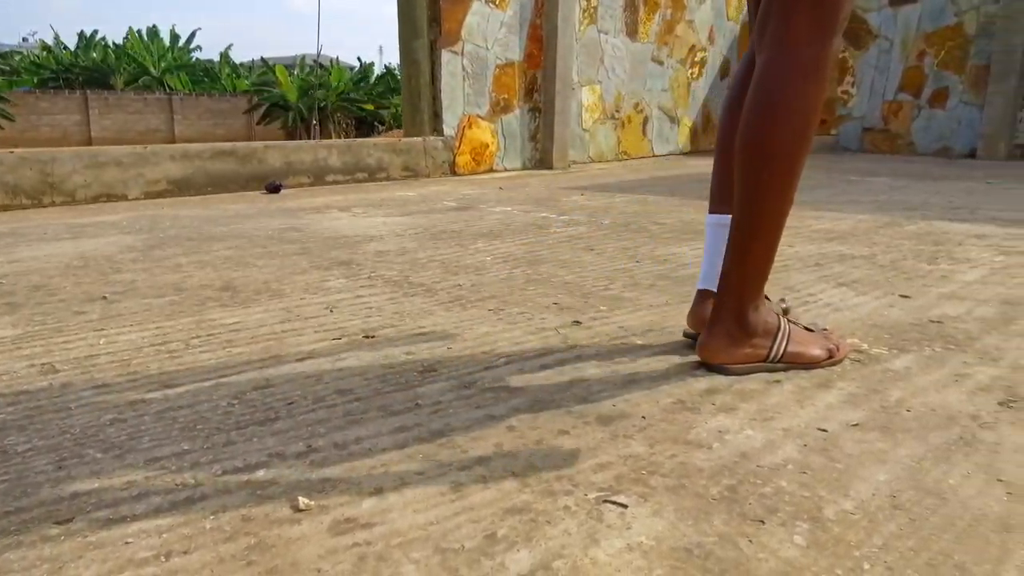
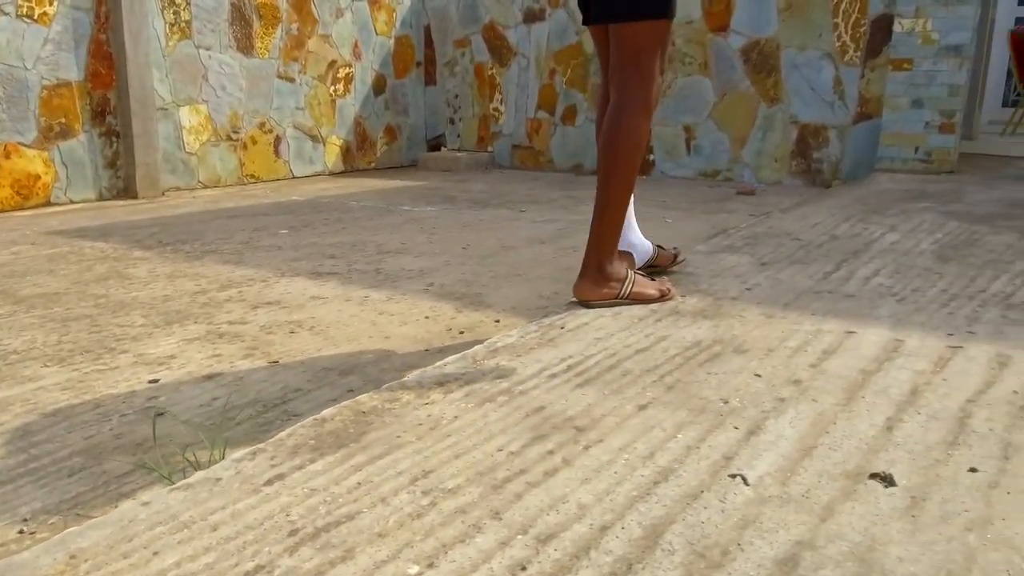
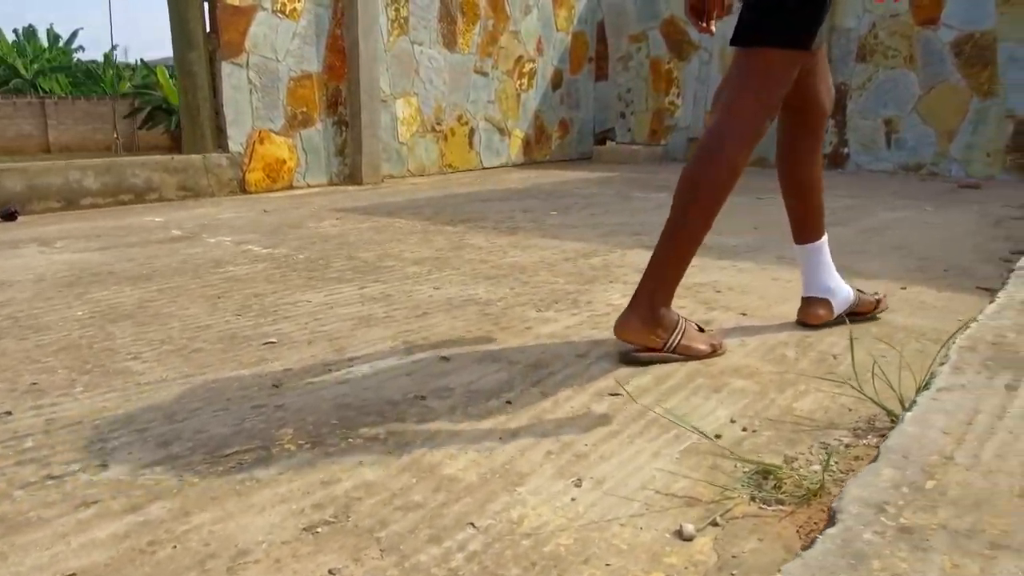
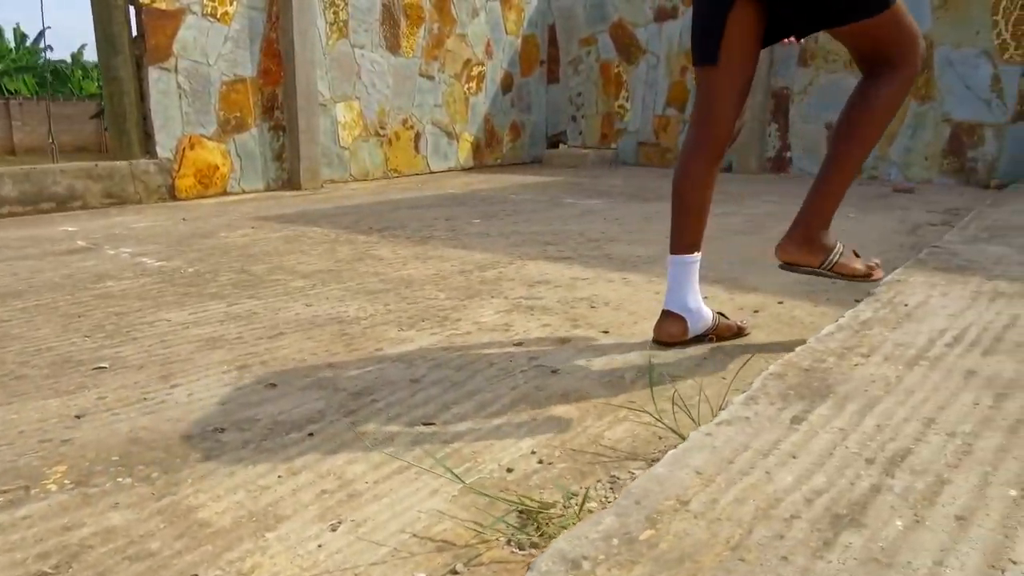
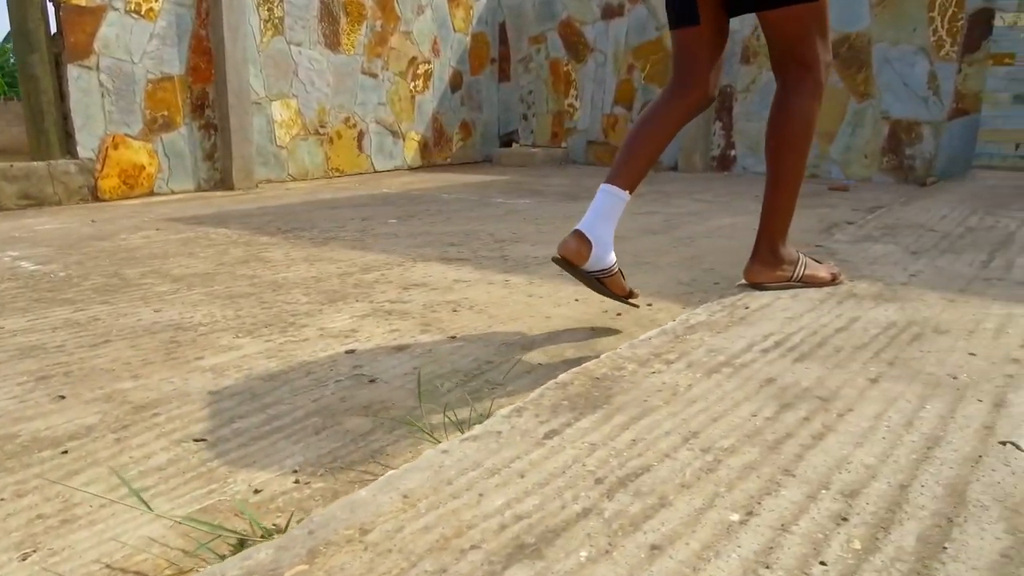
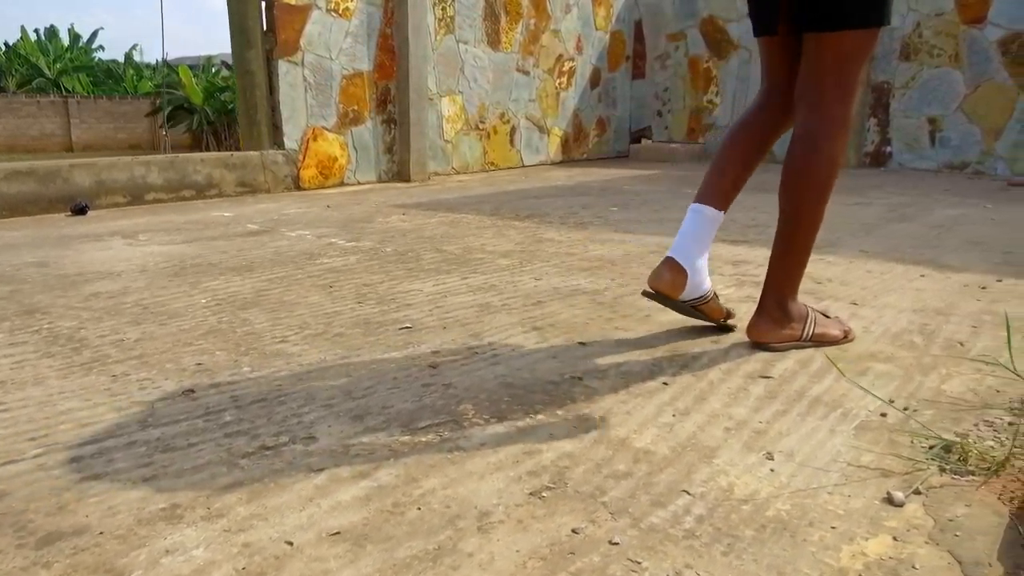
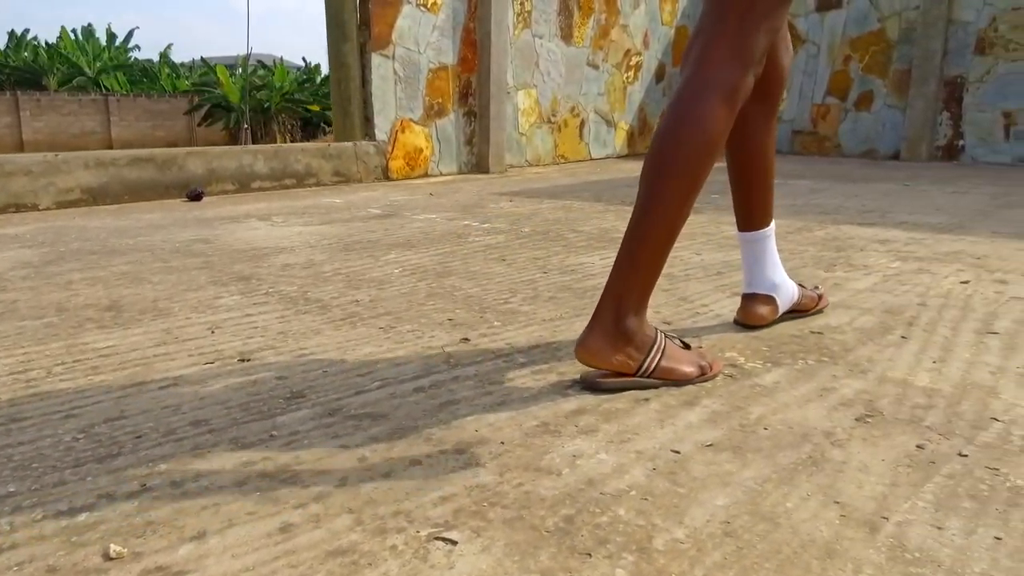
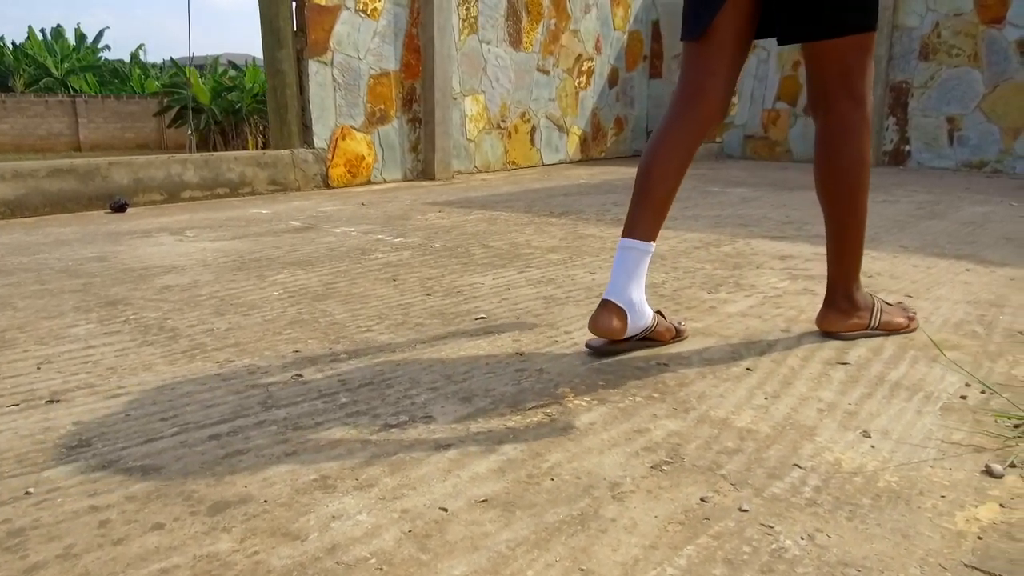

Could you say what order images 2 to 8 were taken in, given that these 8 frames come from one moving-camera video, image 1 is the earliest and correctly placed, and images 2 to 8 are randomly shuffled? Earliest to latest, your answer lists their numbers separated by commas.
7, 8, 6, 3, 4, 5, 2
